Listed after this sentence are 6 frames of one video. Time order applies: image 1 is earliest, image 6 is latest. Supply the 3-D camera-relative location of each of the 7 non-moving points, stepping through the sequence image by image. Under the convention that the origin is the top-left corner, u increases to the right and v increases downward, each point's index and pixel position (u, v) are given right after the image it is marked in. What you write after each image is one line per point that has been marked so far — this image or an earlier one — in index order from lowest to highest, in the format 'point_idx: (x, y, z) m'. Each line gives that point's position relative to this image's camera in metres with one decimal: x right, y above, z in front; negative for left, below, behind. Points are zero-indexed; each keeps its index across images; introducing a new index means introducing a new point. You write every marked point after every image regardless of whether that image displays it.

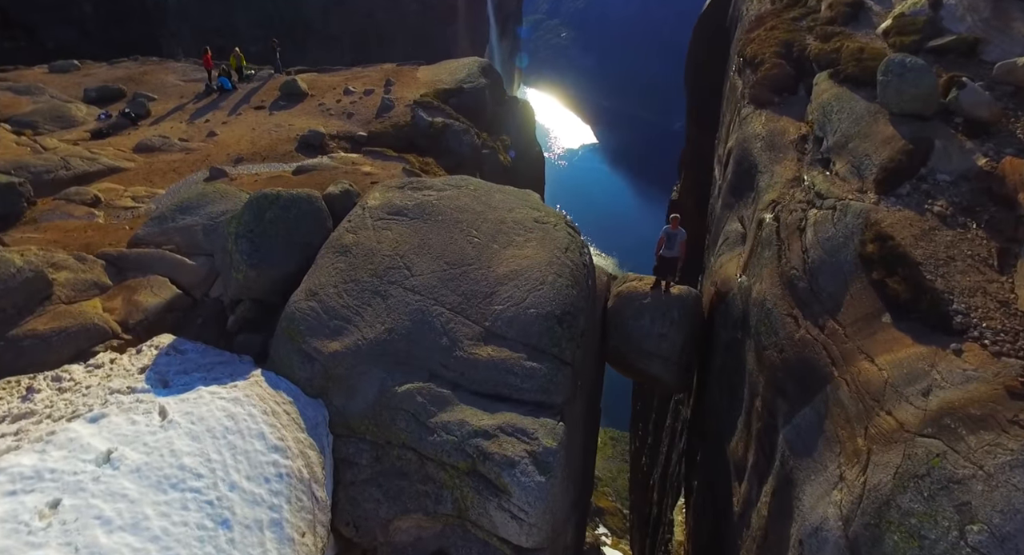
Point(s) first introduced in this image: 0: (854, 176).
0: (+5.4, +1.6, +9.4) m
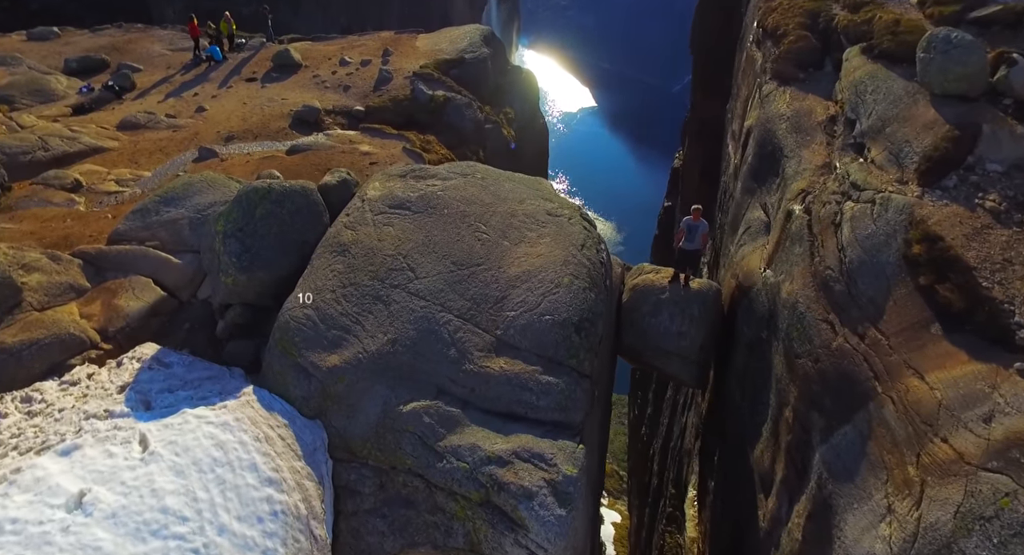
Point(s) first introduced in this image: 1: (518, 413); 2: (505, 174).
0: (+5.5, +1.7, +8.7) m
1: (+0.1, -1.5, +6.5) m
2: (-0.1, +1.6, +9.6) m
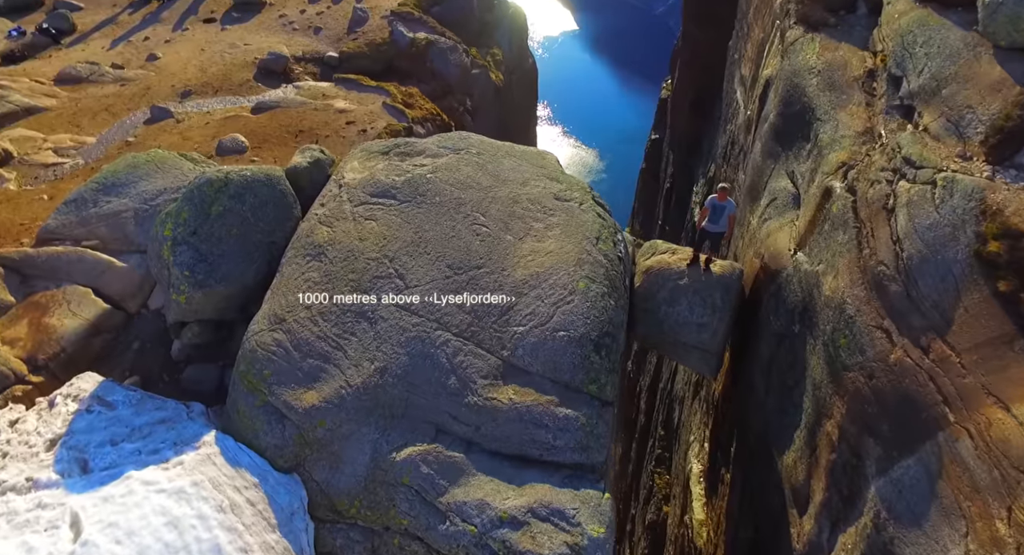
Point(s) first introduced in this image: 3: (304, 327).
0: (+5.5, +1.8, +7.5) m
1: (+0.2, -1.6, +5.5) m
2: (-0.1, +1.8, +8.3) m
3: (-2.1, -0.5, +6.1) m
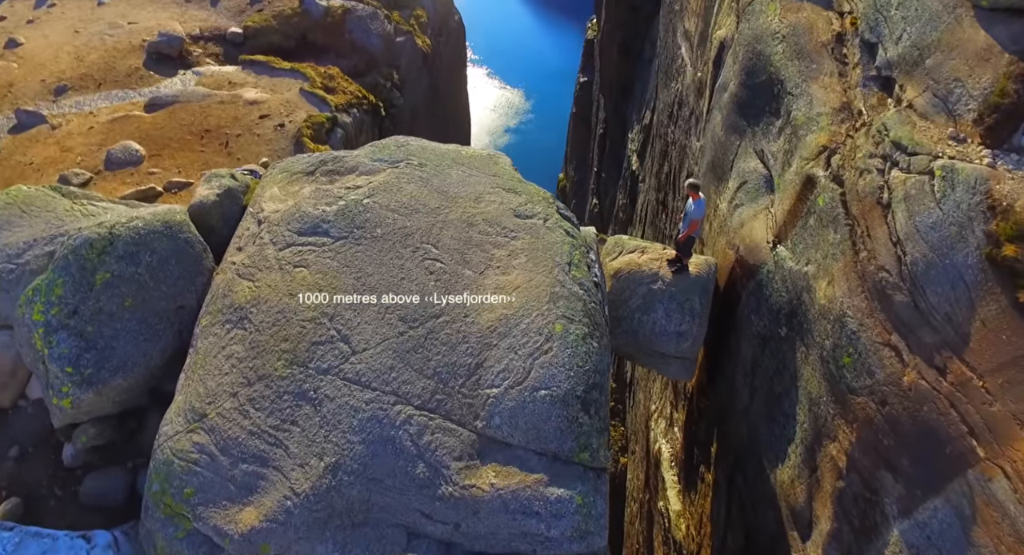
0: (+4.9, +1.9, +6.9) m
1: (+0.1, -2.1, +4.7) m
2: (-0.7, +1.4, +7.1) m
3: (-2.3, -1.2, +4.9) m
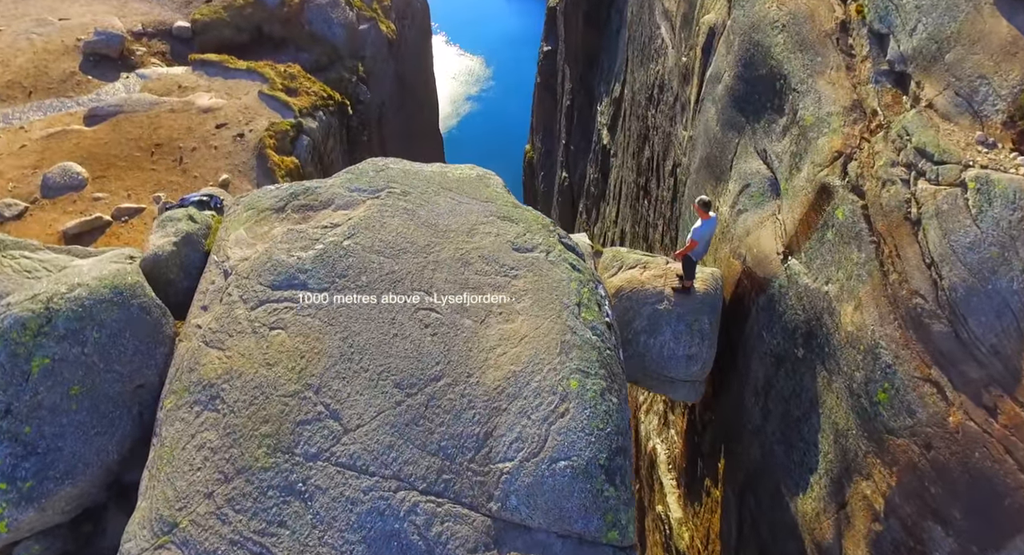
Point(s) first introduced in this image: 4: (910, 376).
0: (+4.8, +1.8, +6.4) m
1: (+0.3, -2.6, +4.2) m
2: (-0.8, +1.0, +6.4) m
3: (-2.2, -1.7, +4.3) m
4: (+3.6, -0.9, +5.5) m
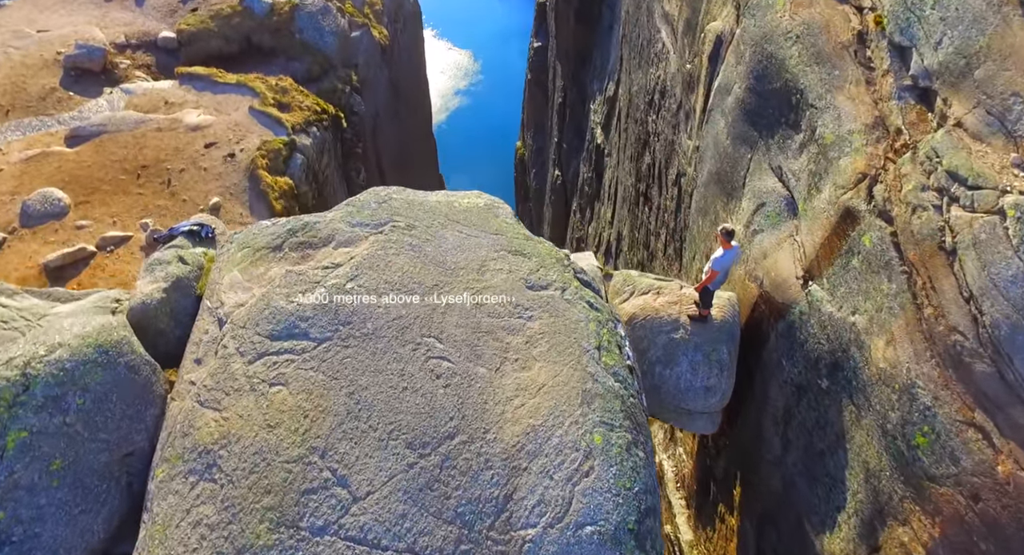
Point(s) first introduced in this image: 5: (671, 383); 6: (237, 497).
0: (+4.9, +1.5, +6.1) m
1: (+0.5, -3.0, +3.8) m
2: (-0.7, +0.6, +6.0) m
3: (-2.0, -2.1, +3.9) m
4: (+3.8, -1.2, +5.2) m
5: (+1.9, -1.2, +7.2) m
6: (-2.0, -1.5, +4.3) m
